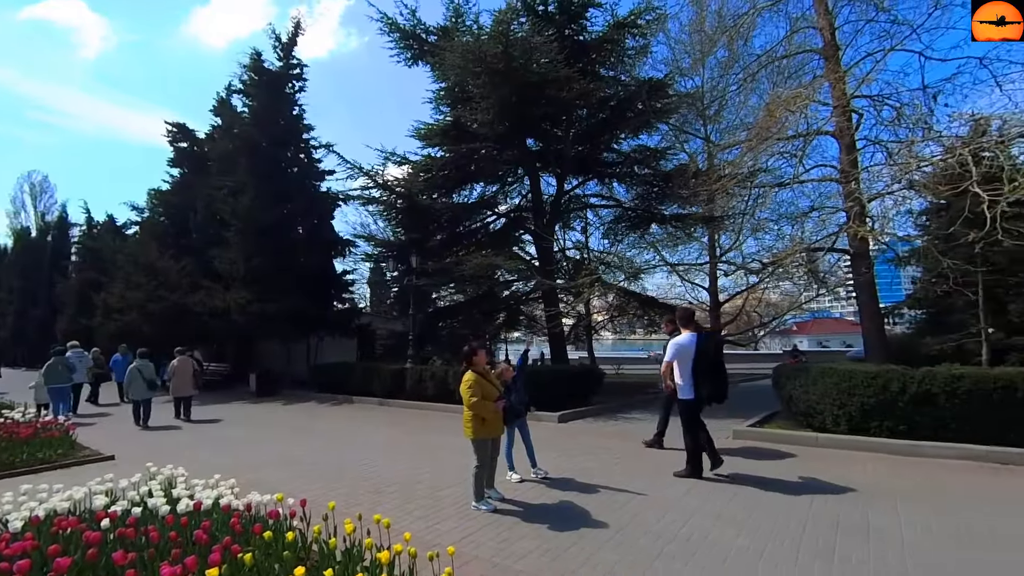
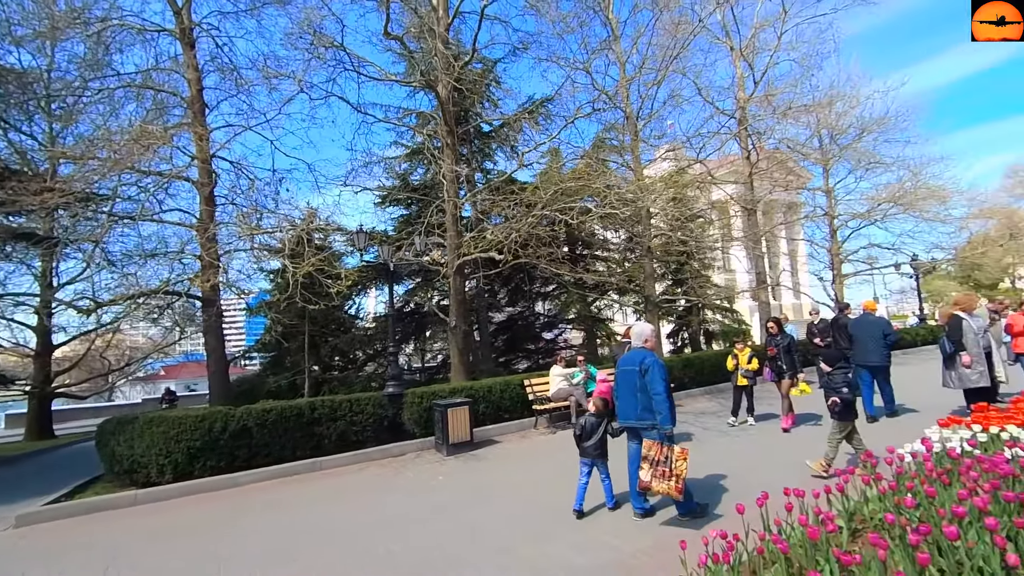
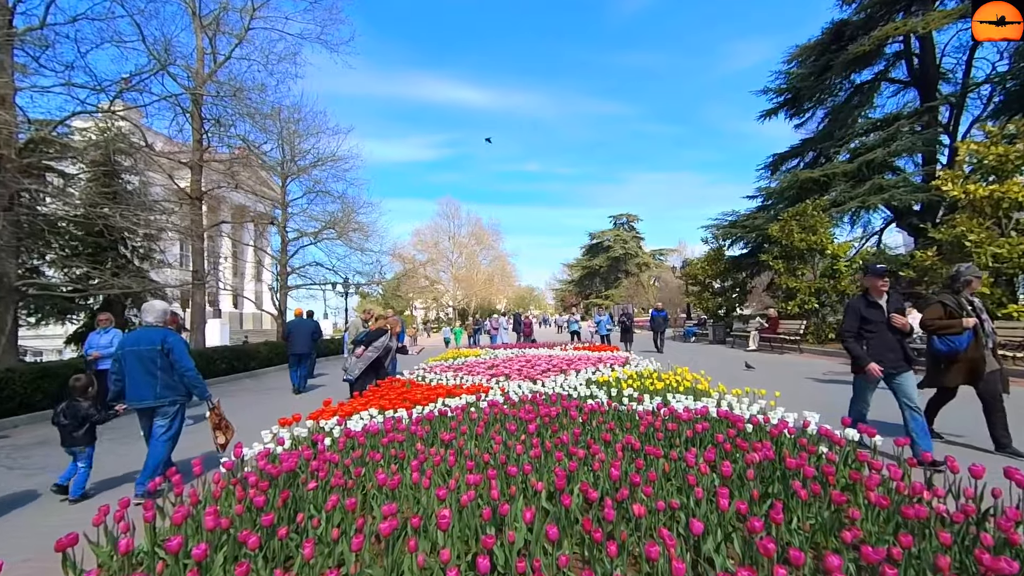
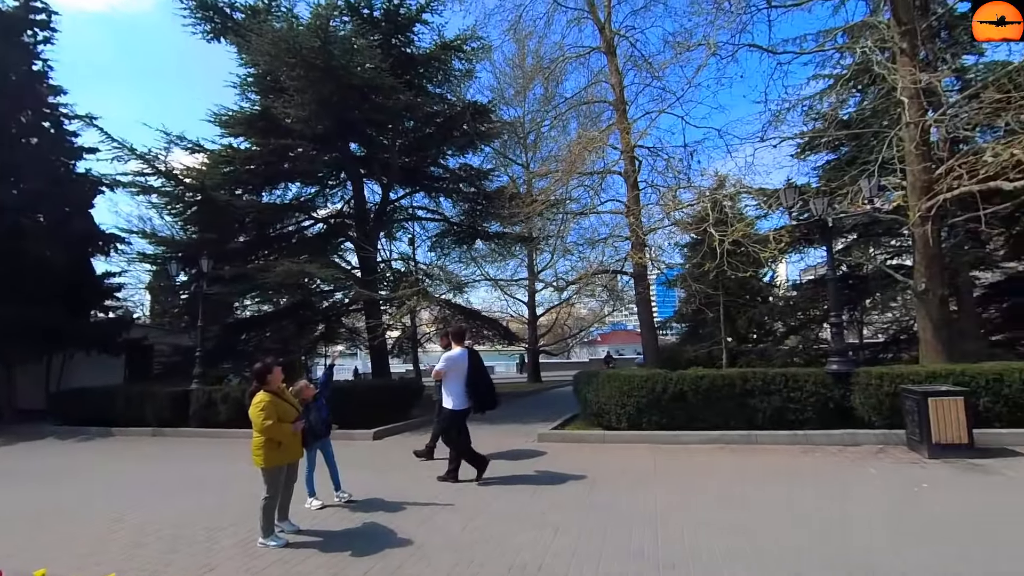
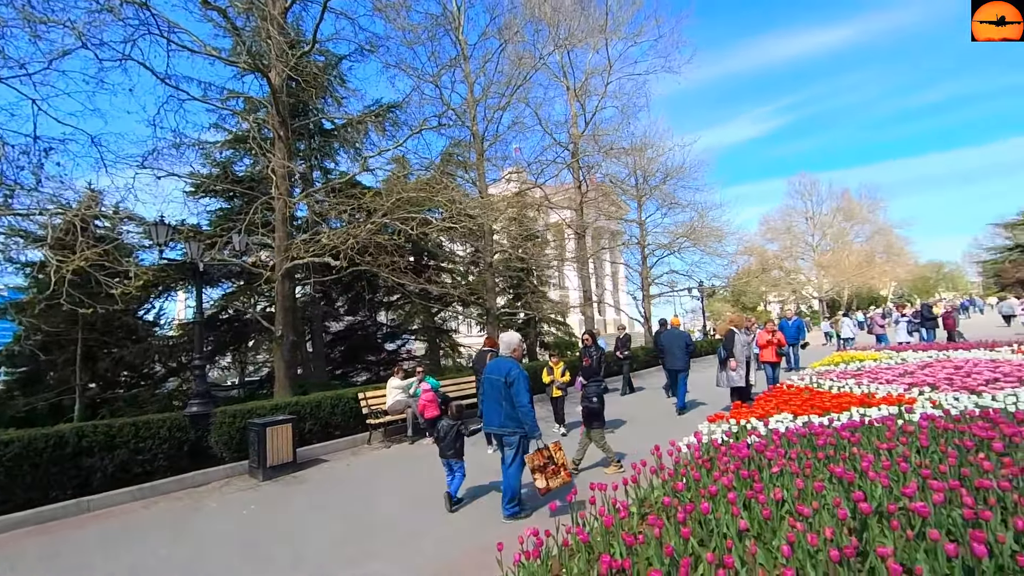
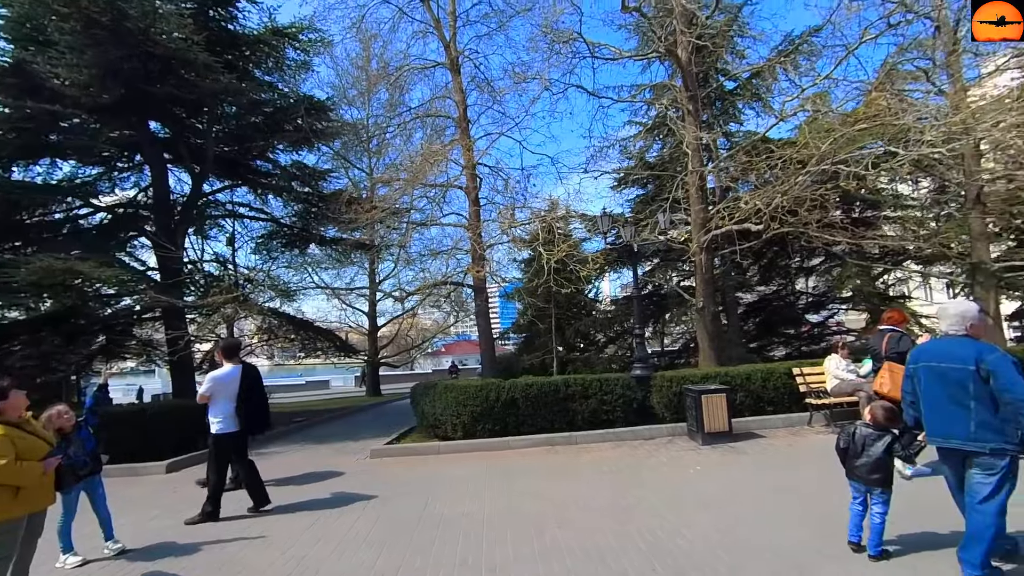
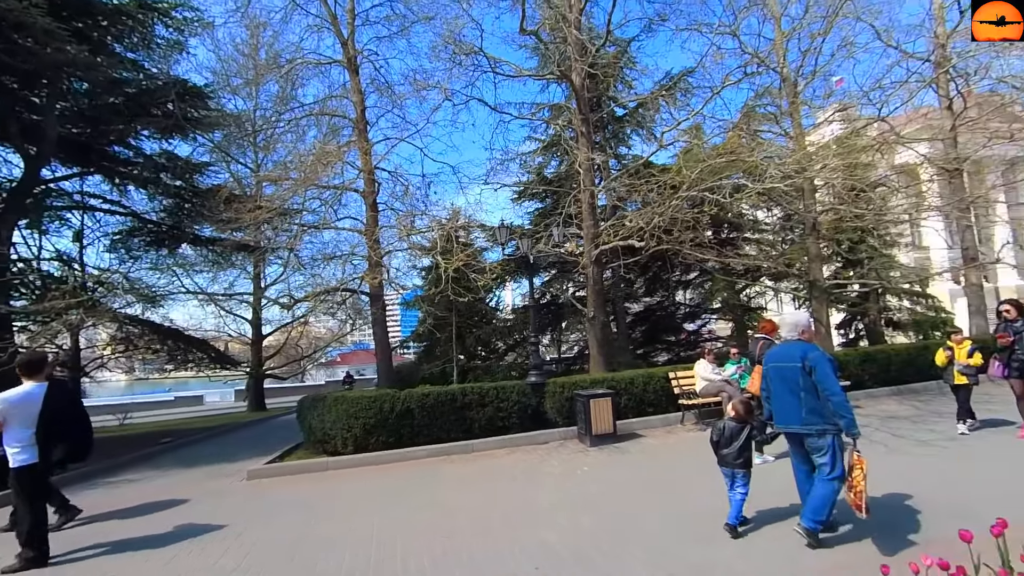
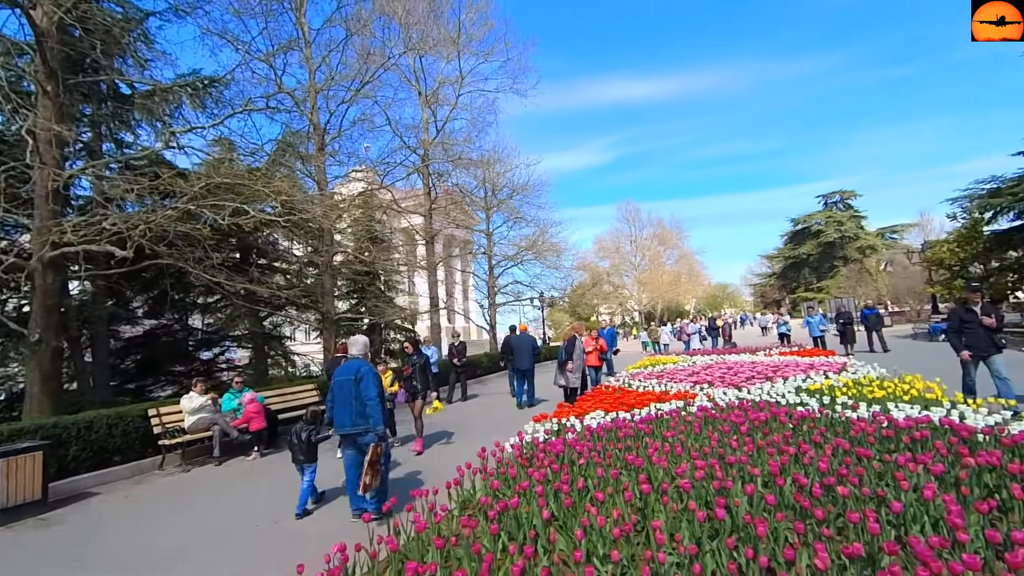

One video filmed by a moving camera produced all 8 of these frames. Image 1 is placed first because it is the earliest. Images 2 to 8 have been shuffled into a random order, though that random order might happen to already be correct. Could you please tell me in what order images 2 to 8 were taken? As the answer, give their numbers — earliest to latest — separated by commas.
4, 6, 7, 2, 5, 8, 3
